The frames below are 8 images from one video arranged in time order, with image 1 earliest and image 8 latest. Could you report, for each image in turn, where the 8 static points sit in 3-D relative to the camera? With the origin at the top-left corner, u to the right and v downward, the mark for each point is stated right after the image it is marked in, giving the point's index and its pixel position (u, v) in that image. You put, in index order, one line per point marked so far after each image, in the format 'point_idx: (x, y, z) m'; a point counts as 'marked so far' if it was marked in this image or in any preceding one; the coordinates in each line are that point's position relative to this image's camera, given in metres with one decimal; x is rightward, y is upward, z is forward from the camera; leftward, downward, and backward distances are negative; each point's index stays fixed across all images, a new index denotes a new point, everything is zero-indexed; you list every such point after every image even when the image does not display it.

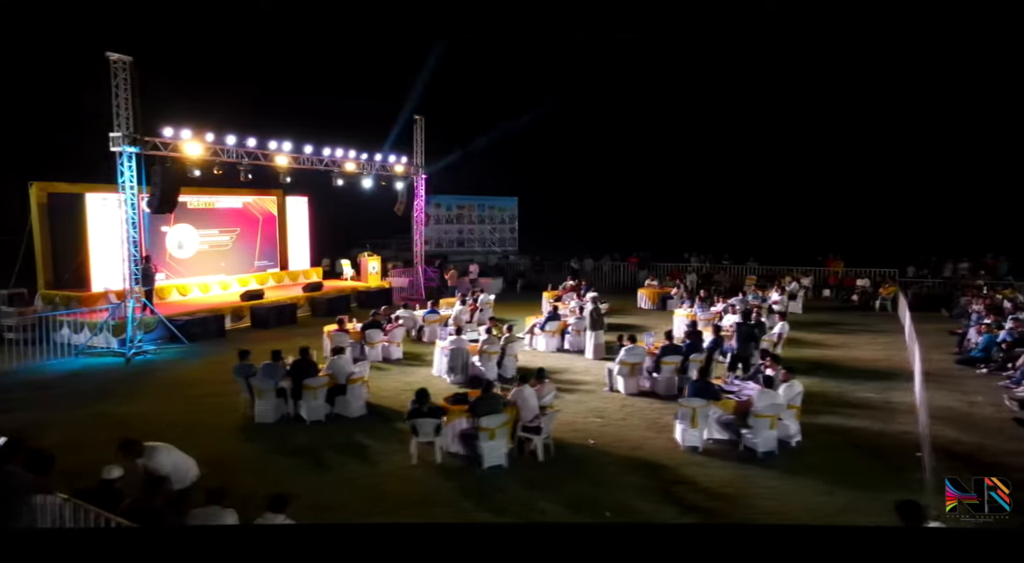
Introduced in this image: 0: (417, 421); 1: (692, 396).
0: (-1.0, -1.5, +7.3) m
1: (+2.1, -1.3, +7.9) m
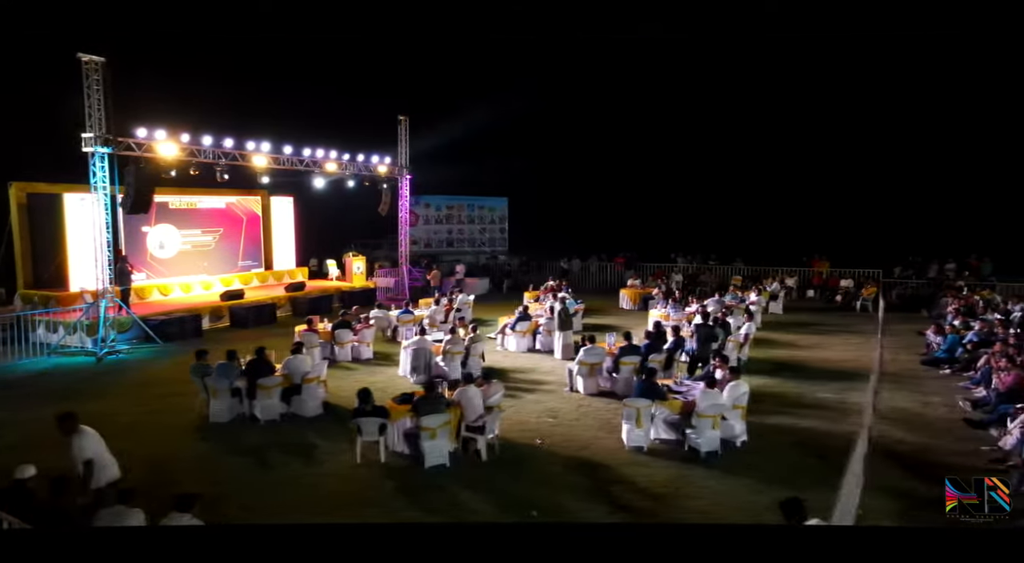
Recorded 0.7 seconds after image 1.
0: (-1.6, -1.5, +7.4) m
1: (+1.5, -1.4, +8.0) m
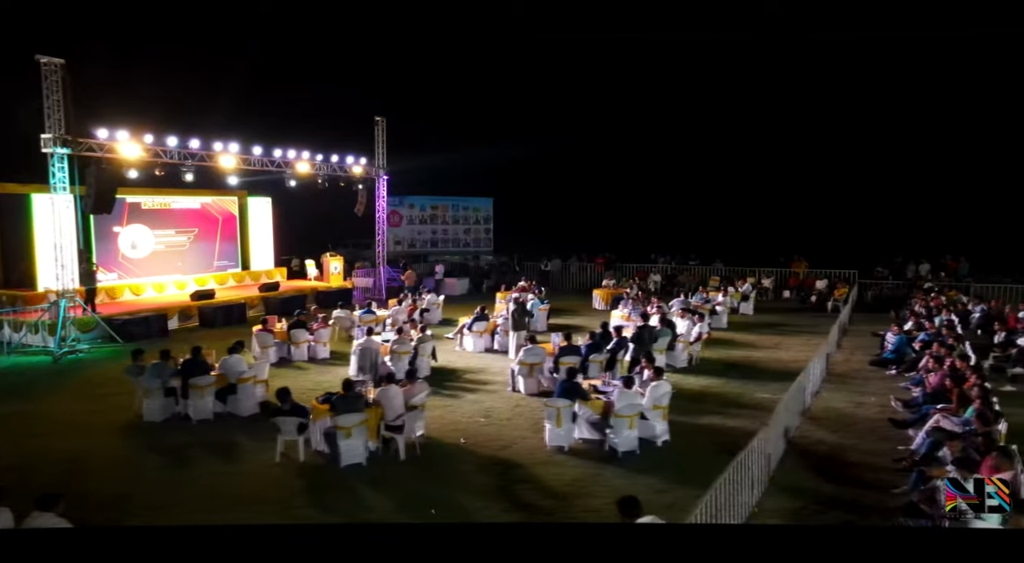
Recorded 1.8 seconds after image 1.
0: (-2.6, -1.5, +7.5) m
1: (+0.6, -1.4, +8.0) m
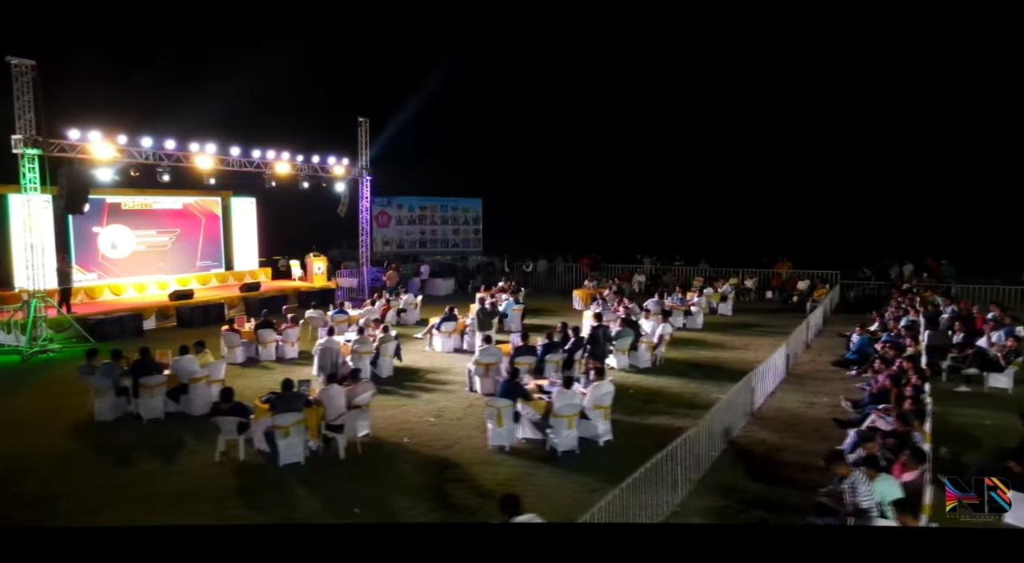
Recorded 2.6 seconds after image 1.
0: (-3.2, -1.5, +7.5) m
1: (-0.1, -1.4, +8.1) m
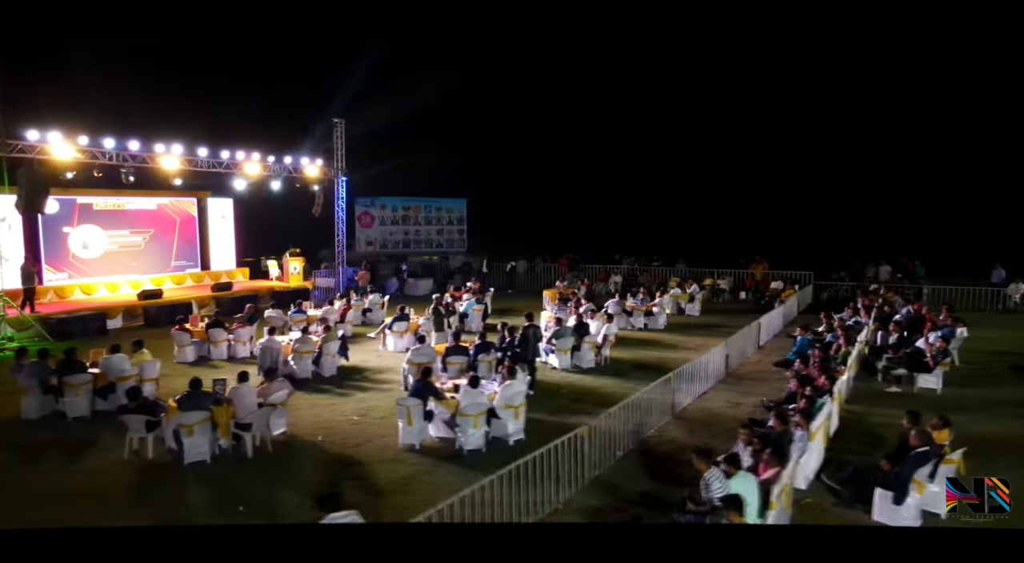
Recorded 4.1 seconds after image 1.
0: (-4.3, -1.5, +7.6) m
1: (-1.2, -1.4, +8.2) m
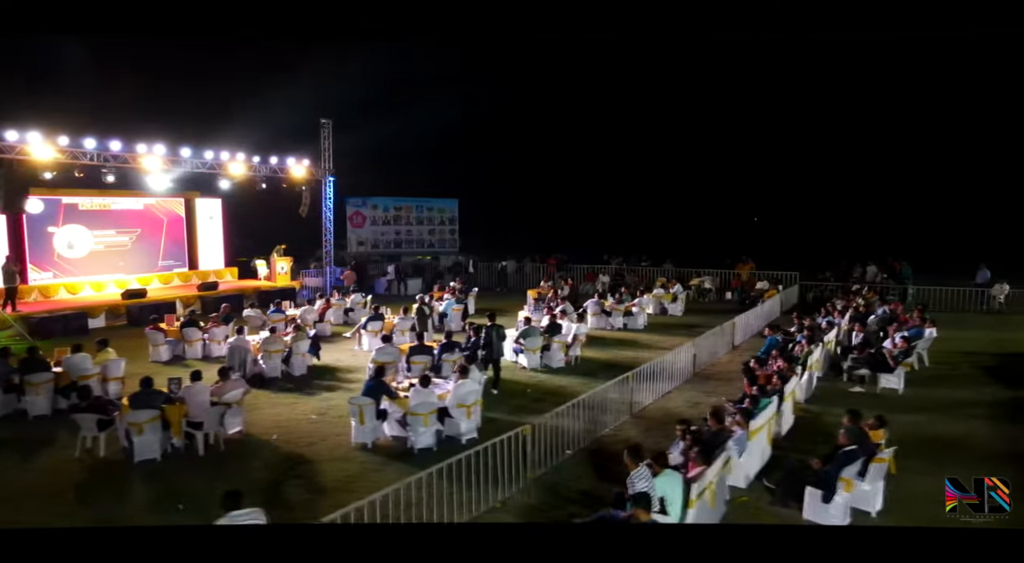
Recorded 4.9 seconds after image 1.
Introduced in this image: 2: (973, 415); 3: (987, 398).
0: (-4.9, -1.5, +7.7) m
1: (-1.8, -1.4, +8.3) m
2: (+6.3, -1.8, +9.3) m
3: (+7.2, -1.8, +10.2) m
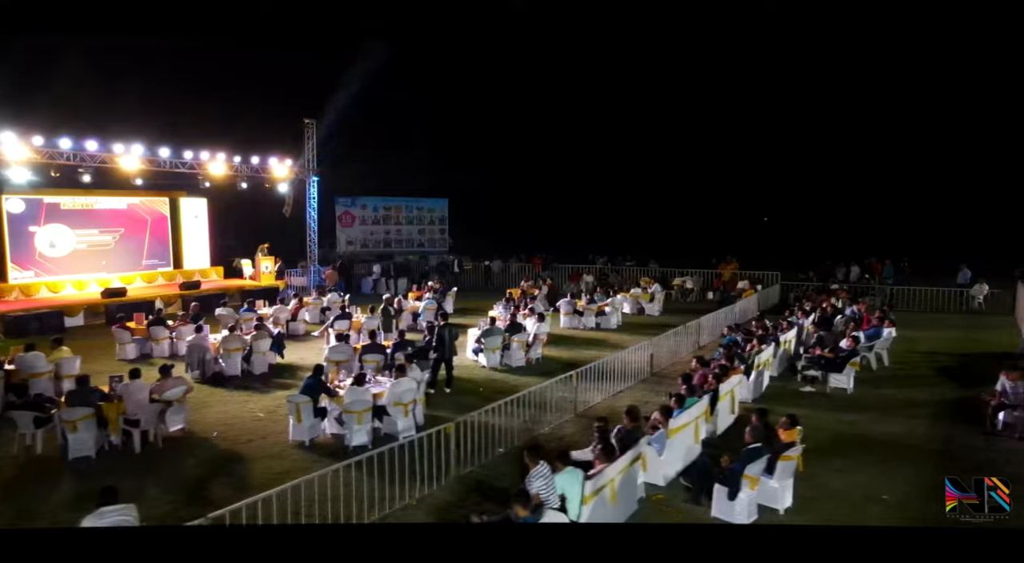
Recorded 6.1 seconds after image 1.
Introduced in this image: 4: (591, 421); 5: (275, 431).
0: (-5.7, -1.5, +7.8) m
1: (-2.6, -1.4, +8.3) m
2: (+5.6, -1.8, +9.3) m
3: (+6.4, -1.8, +10.3) m
4: (+1.1, -1.9, +9.2) m
5: (-3.0, -1.9, +8.7) m
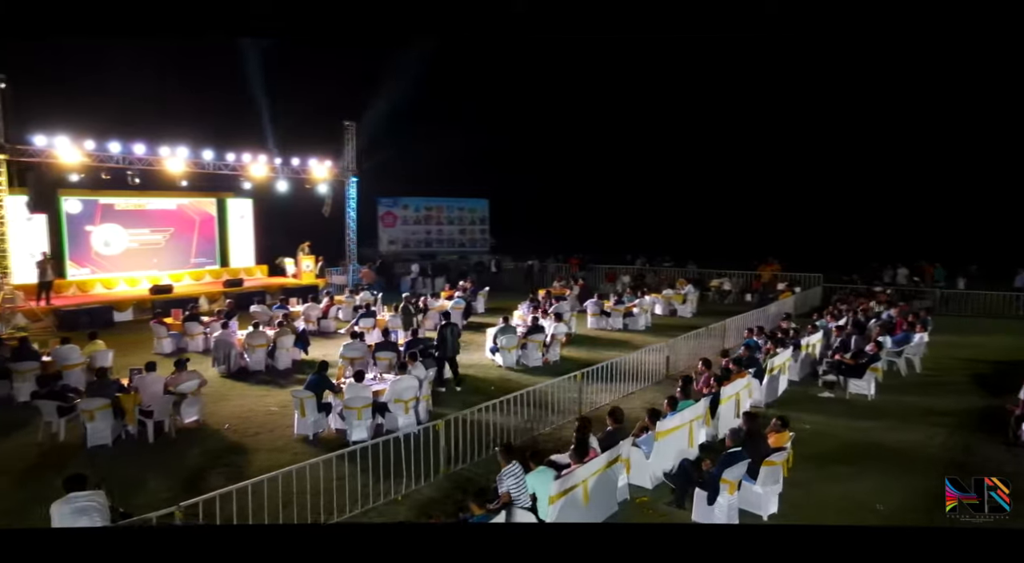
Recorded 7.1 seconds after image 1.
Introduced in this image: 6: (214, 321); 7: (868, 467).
0: (-5.7, -1.5, +8.3) m
1: (-2.6, -1.4, +8.6) m
2: (+5.6, -1.9, +8.9) m
3: (+6.5, -1.8, +9.8) m
4: (+1.1, -1.9, +9.2) m
5: (-3.0, -1.9, +9.0) m
6: (-6.5, -0.9, +14.9) m
7: (+3.8, -2.0, +7.3) m
